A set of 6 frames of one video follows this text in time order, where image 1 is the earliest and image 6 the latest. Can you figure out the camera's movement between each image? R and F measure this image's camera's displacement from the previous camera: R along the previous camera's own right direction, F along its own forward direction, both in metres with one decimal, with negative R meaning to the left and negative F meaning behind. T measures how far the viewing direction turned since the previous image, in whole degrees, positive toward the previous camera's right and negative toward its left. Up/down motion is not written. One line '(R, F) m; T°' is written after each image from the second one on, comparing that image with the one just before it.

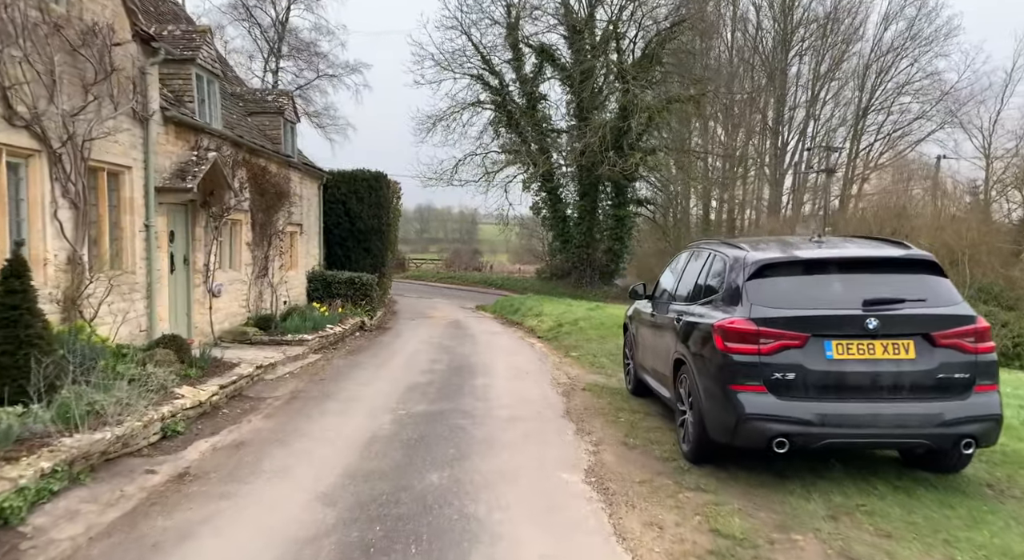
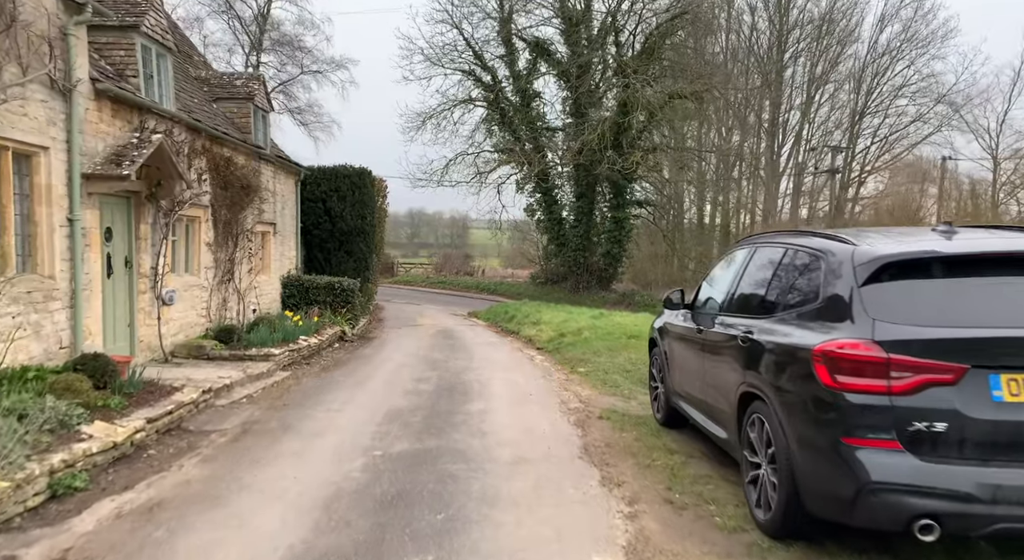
(-0.1, +1.6) m; +1°
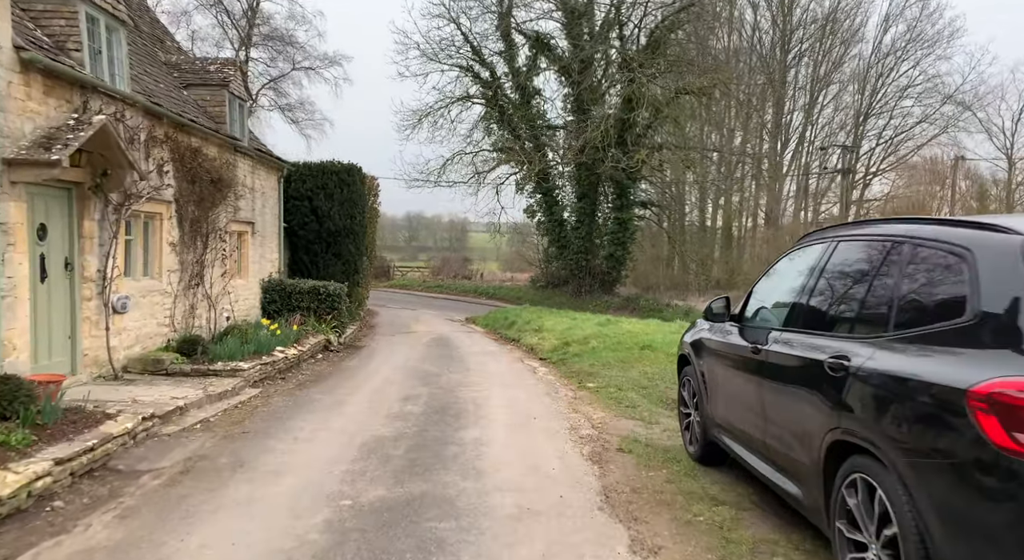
(0.0, +1.3) m; 0°
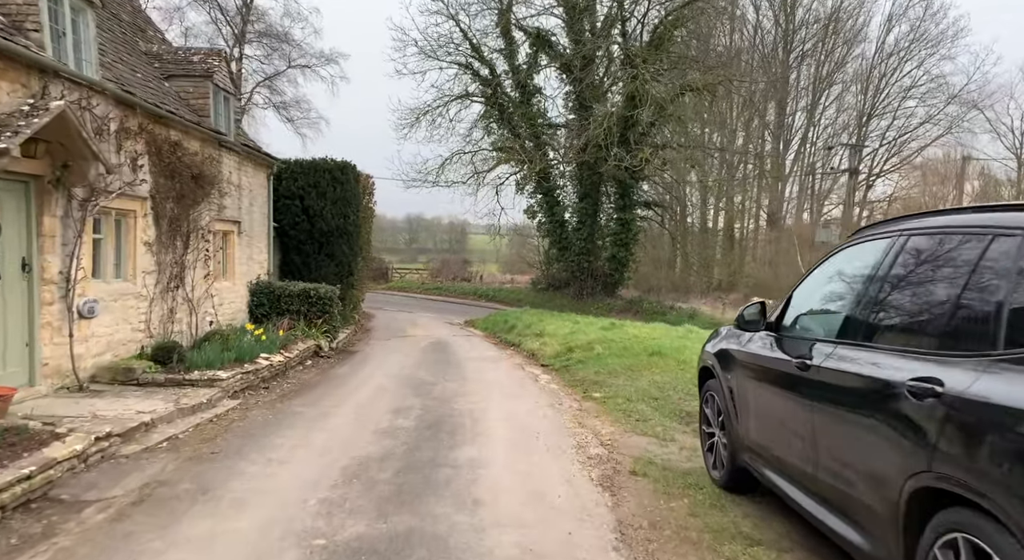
(0.0, +0.7) m; 0°
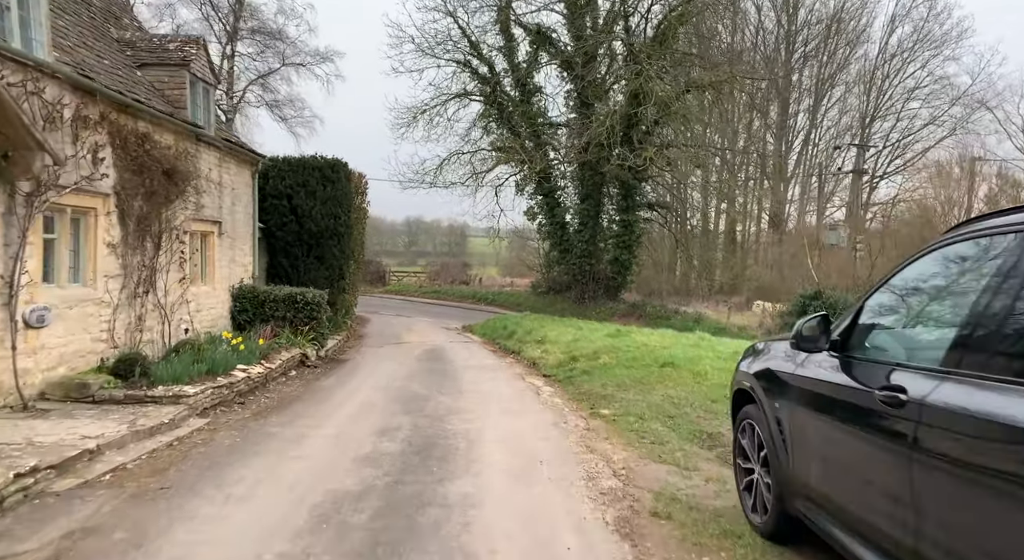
(0.0, +0.9) m; 0°
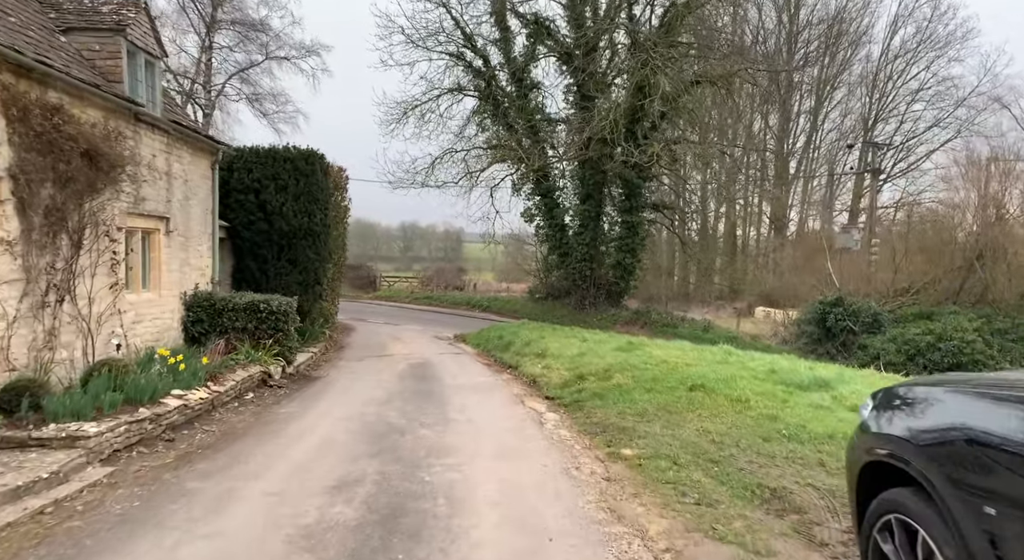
(0.0, +1.8) m; 0°
